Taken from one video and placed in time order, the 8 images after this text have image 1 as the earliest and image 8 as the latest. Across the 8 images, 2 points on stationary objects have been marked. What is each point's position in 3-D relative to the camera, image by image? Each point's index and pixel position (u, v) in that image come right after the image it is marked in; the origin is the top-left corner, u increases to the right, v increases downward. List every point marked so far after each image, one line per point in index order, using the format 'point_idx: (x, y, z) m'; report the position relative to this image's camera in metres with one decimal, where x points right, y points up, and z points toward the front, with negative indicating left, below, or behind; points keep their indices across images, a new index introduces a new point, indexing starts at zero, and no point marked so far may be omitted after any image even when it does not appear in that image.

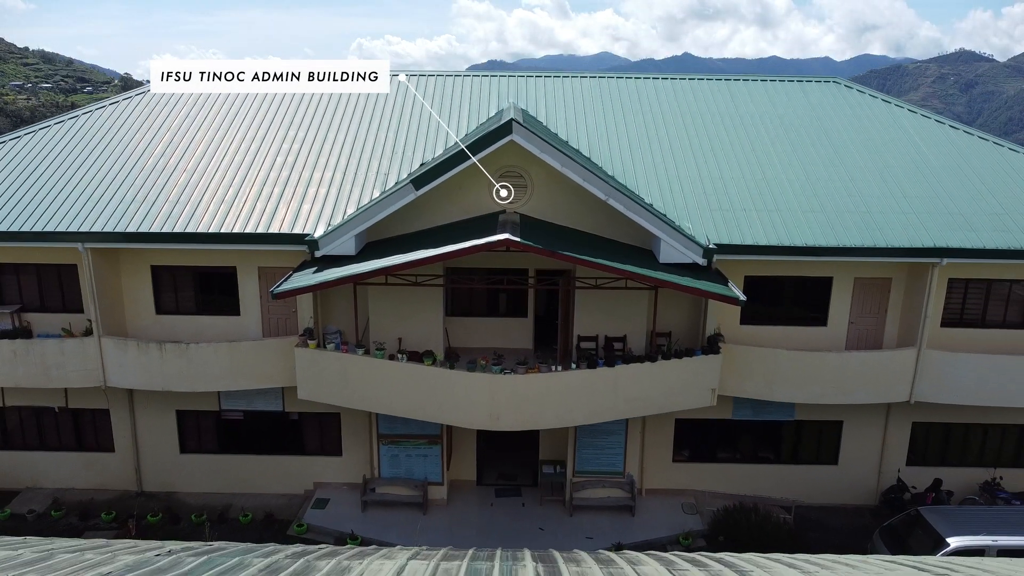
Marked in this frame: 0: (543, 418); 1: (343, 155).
0: (+0.5, -2.0, +12.6) m
1: (-3.3, +2.6, +15.7) m
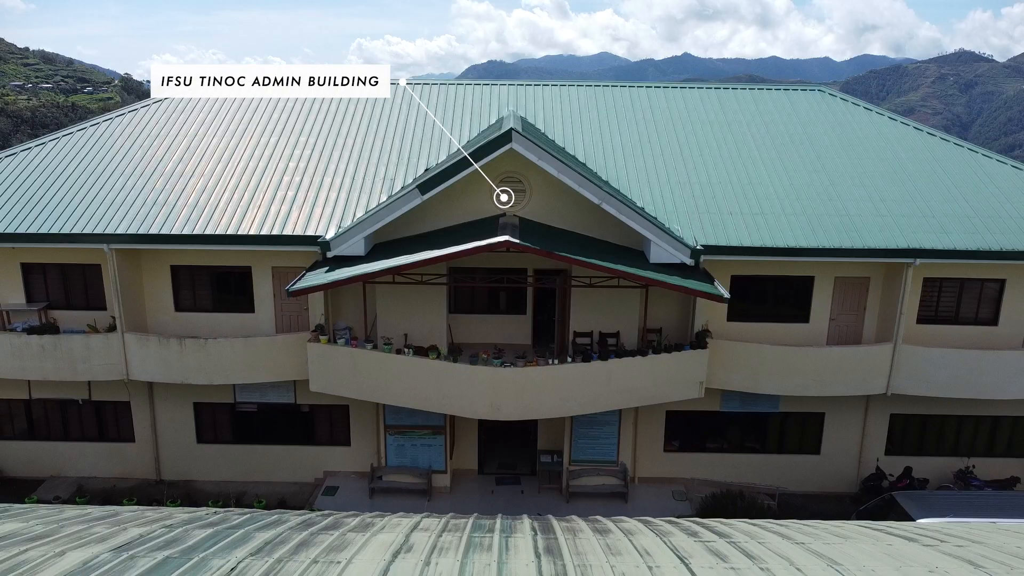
0: (+0.5, -2.0, +13.5) m
1: (-3.4, +2.7, +16.5) m
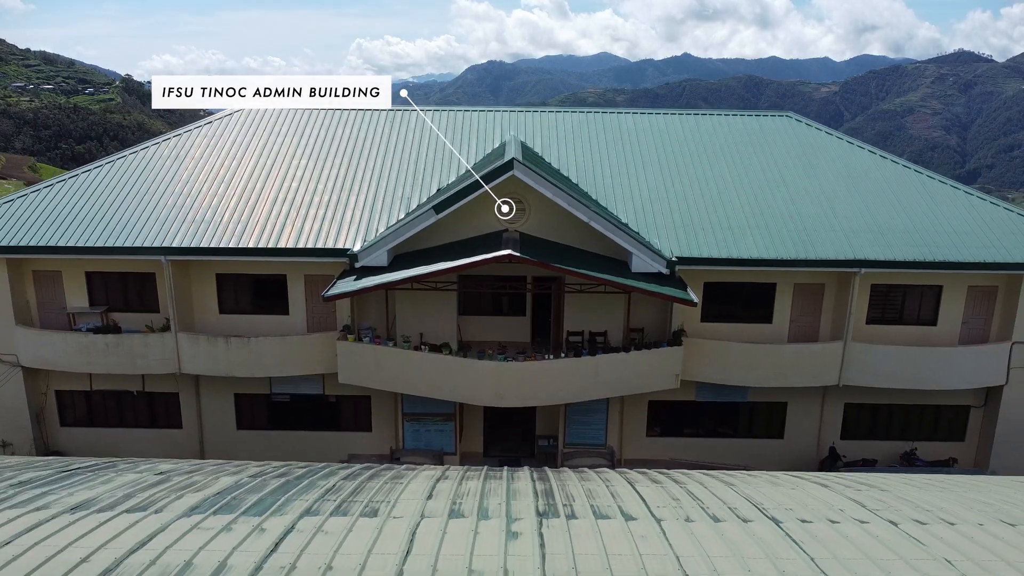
0: (+0.5, -2.1, +15.7) m
1: (-3.3, +2.5, +18.8) m
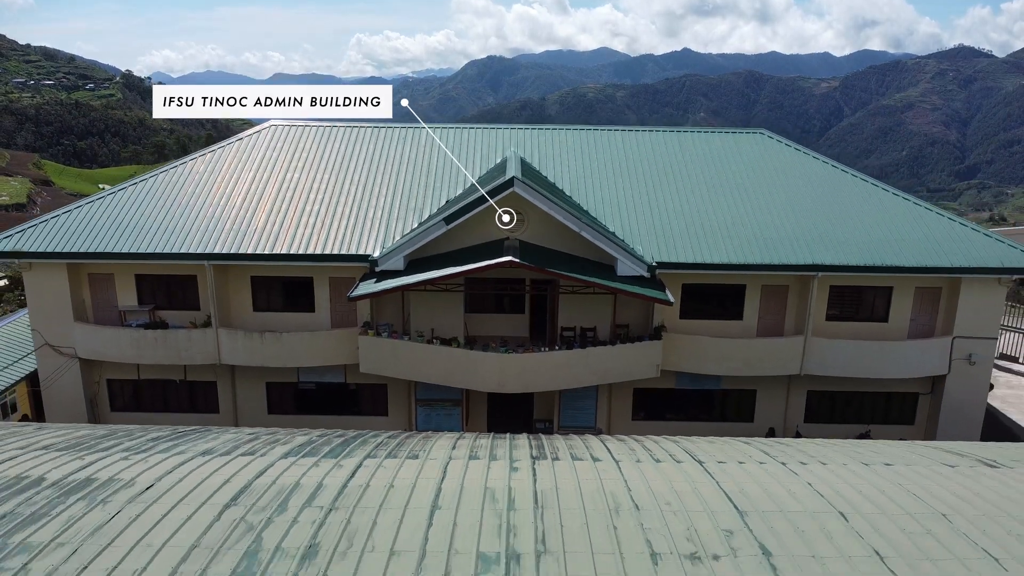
0: (+0.5, -2.1, +18.0) m
1: (-3.3, +2.5, +21.0) m
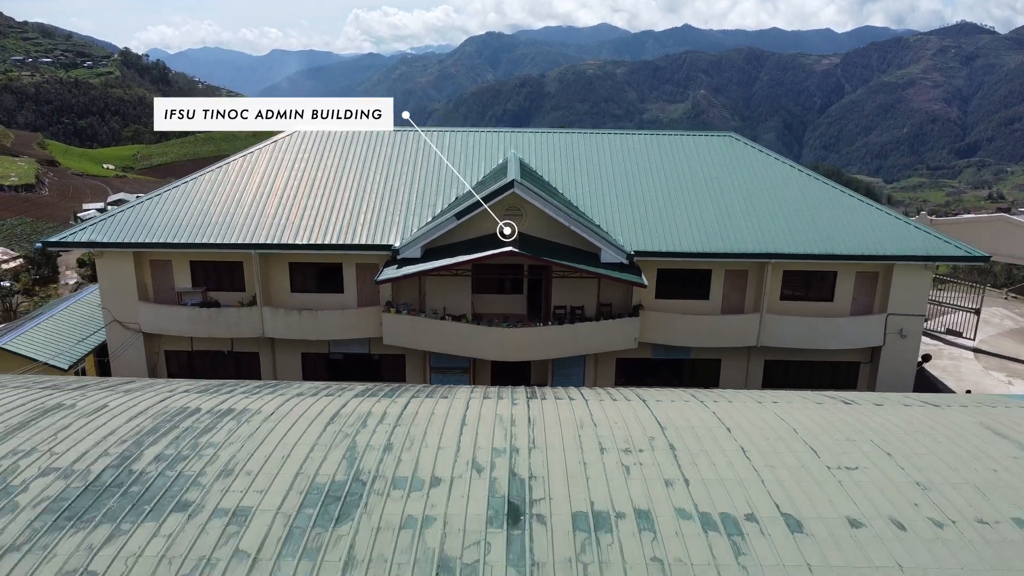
0: (+0.5, -1.7, +21.4) m
1: (-3.3, +3.0, +24.3) m
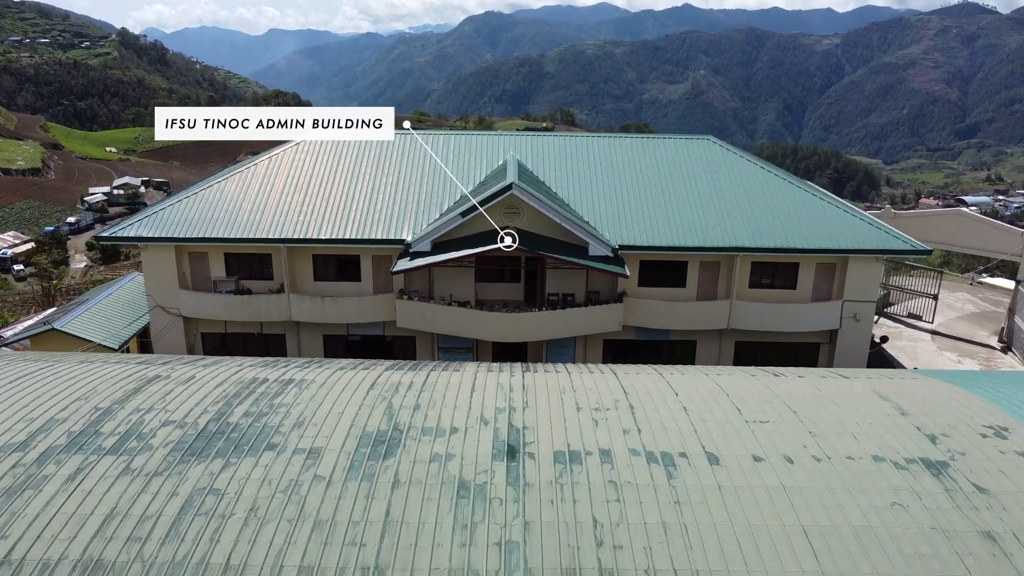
0: (+0.5, -1.4, +24.4) m
1: (-3.4, +3.4, +27.2) m
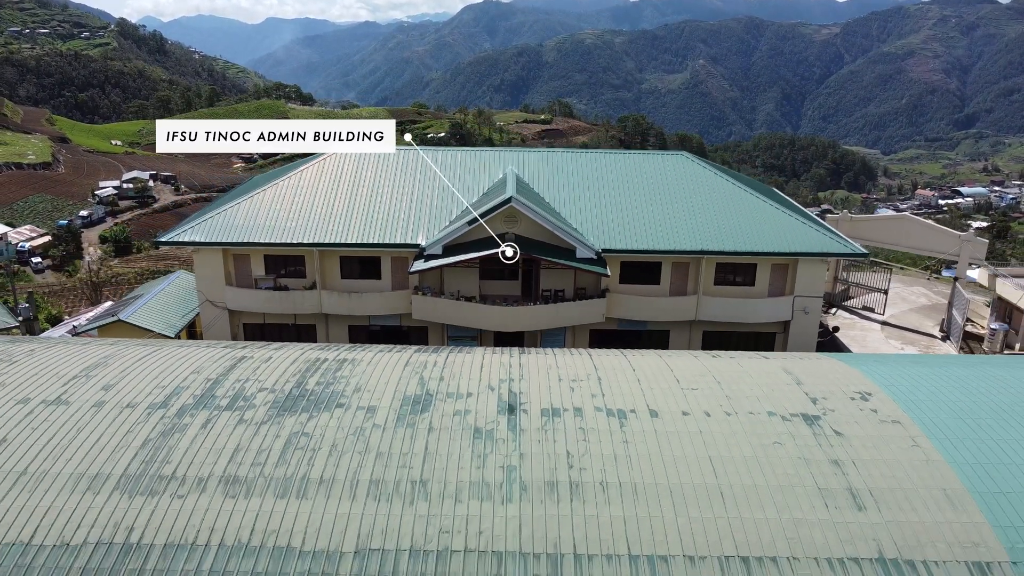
0: (+0.4, -1.3, +28.7) m
1: (-3.4, +3.5, +31.4) m
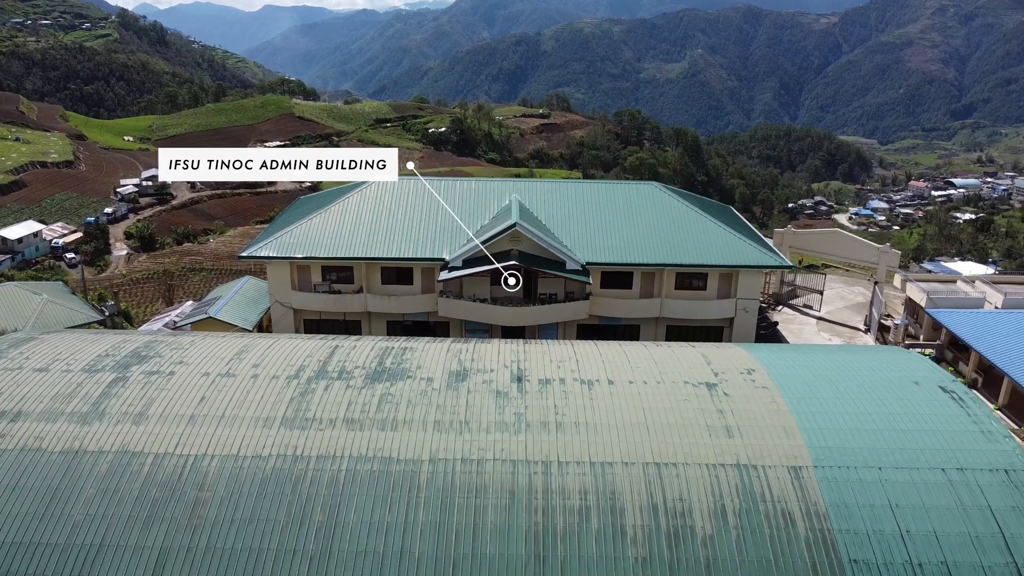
0: (+0.6, -1.6, +37.0) m
1: (-3.2, +3.4, +39.7) m
